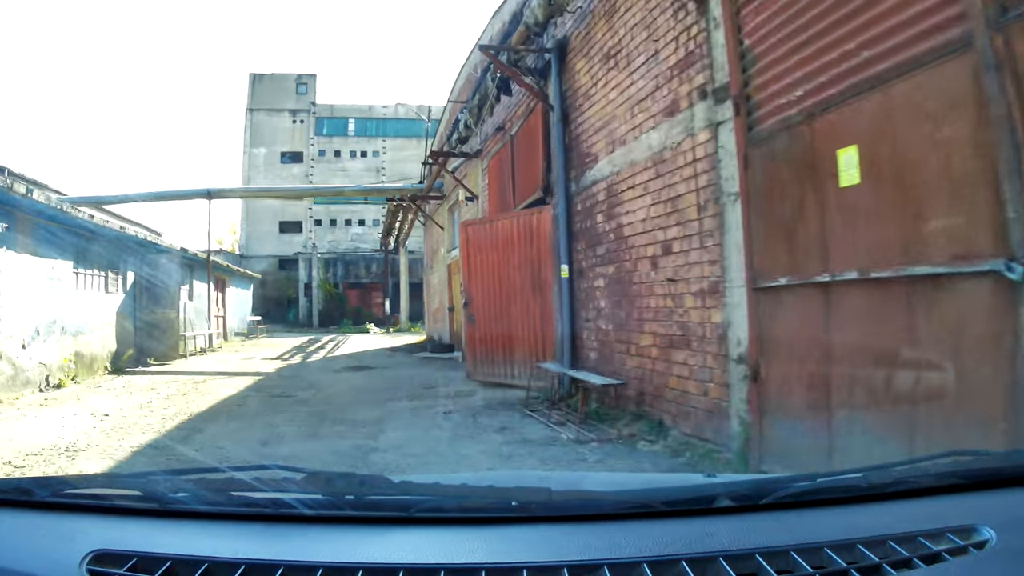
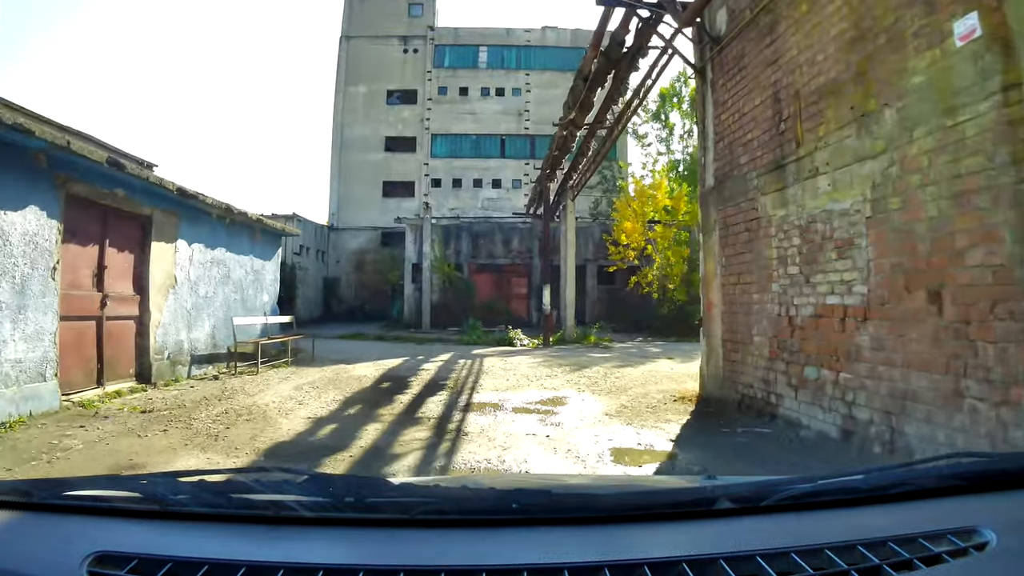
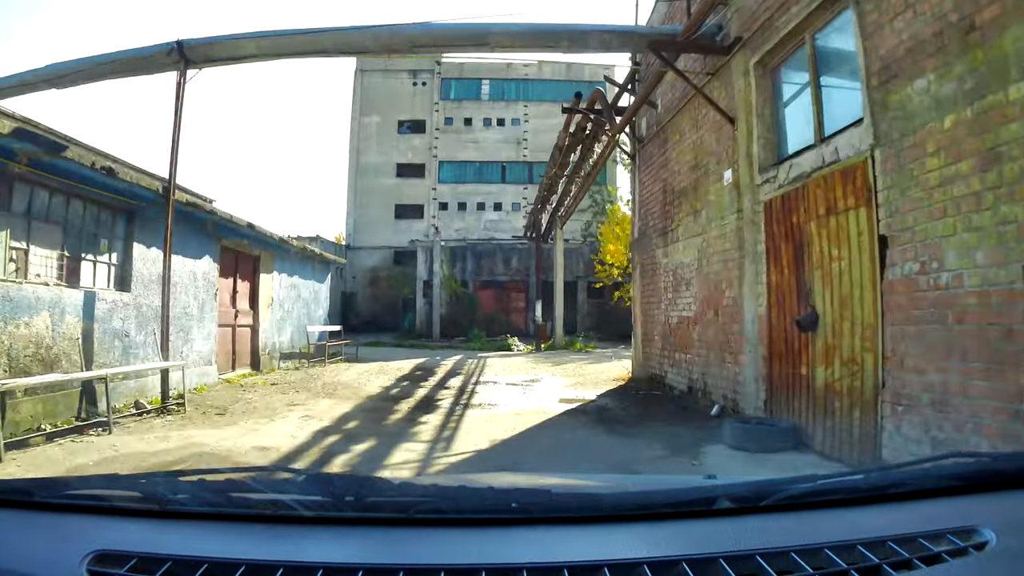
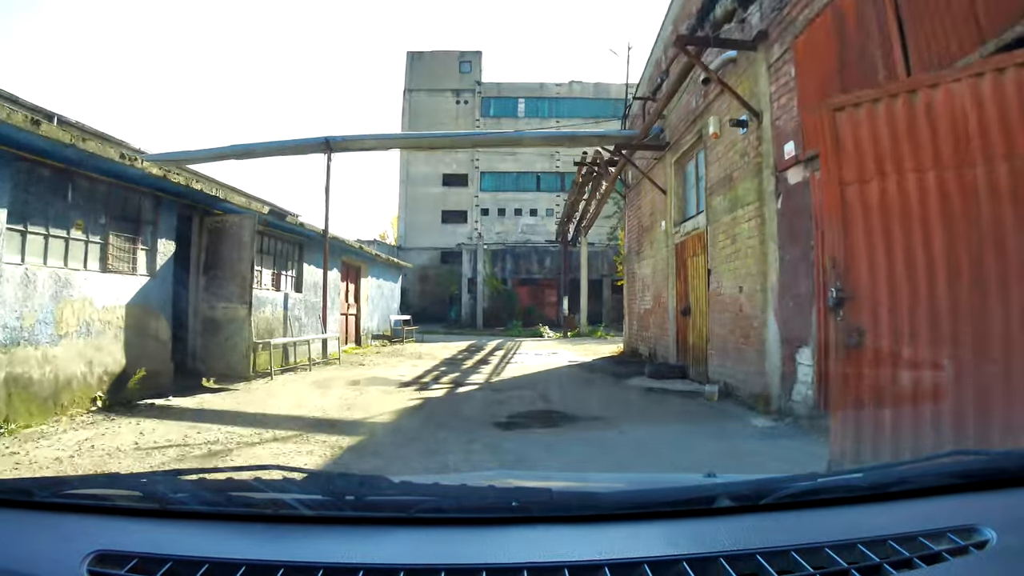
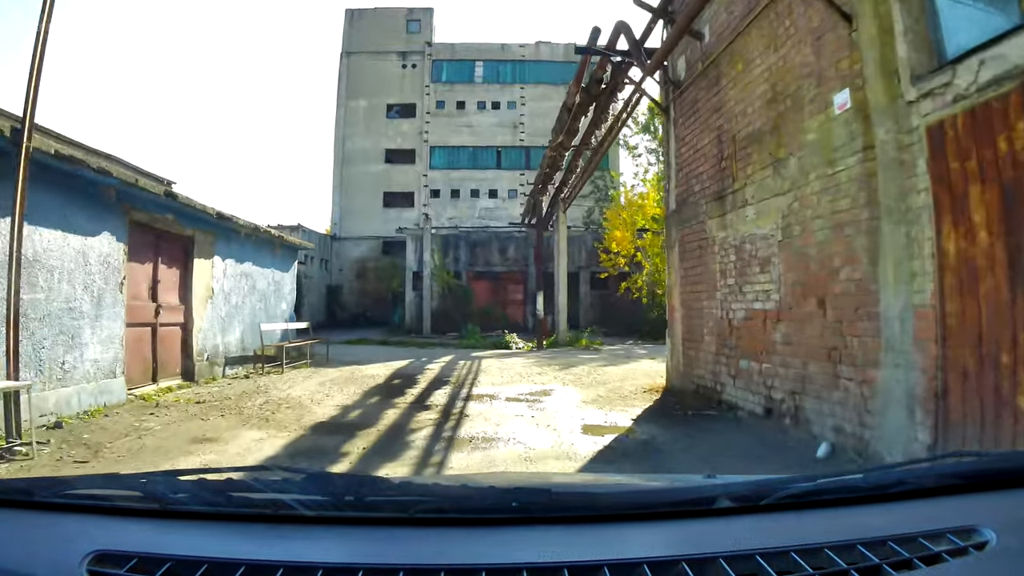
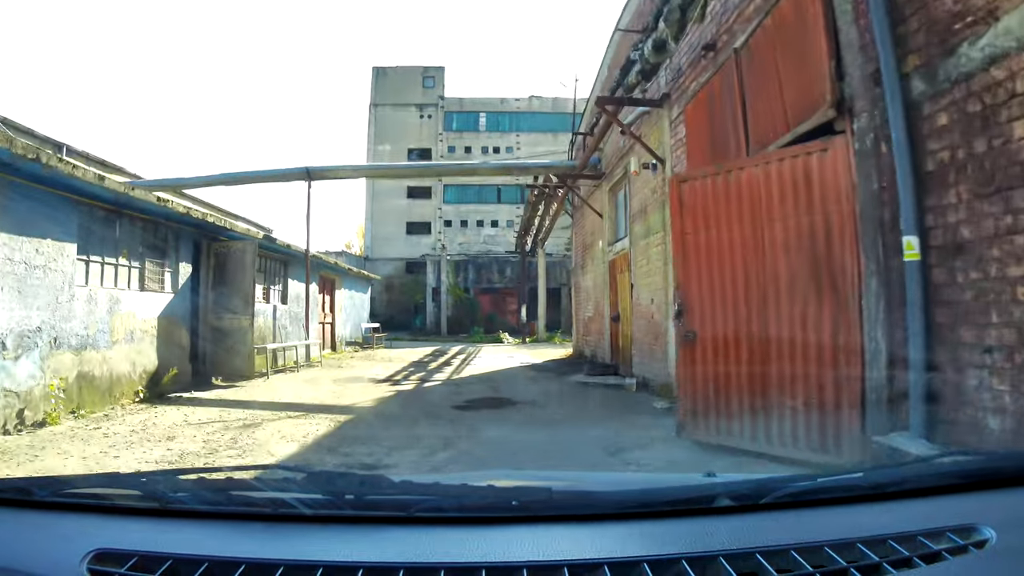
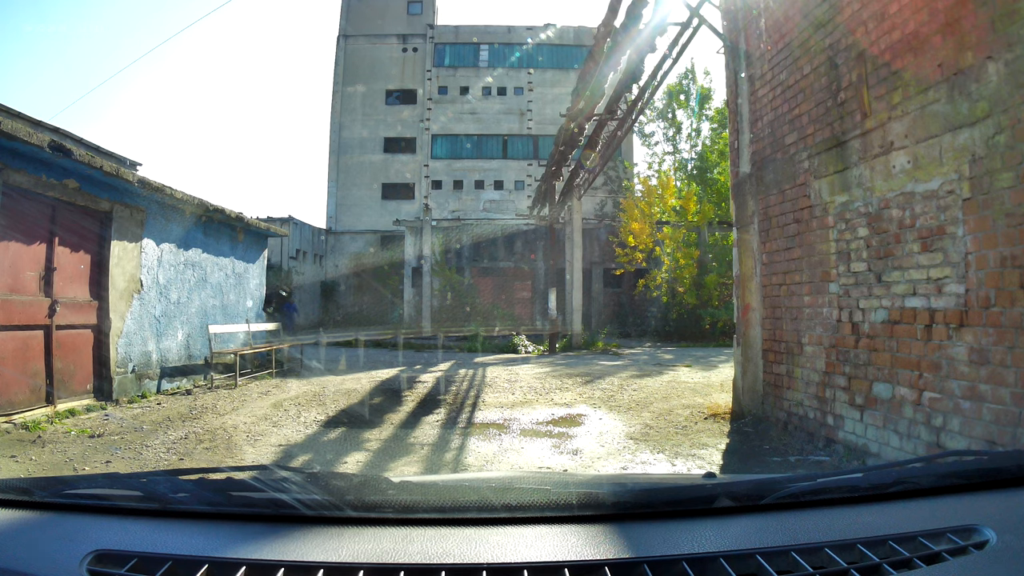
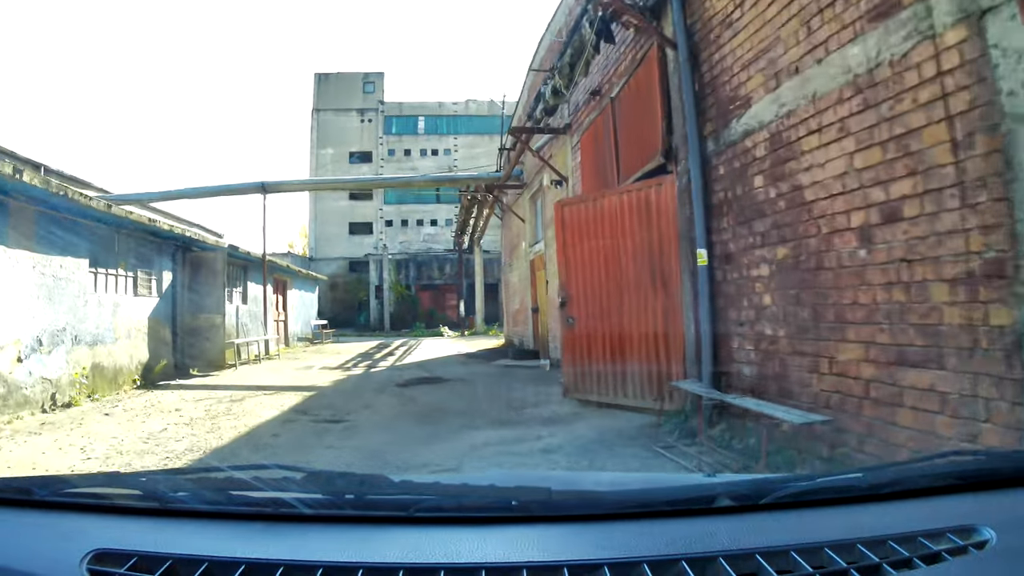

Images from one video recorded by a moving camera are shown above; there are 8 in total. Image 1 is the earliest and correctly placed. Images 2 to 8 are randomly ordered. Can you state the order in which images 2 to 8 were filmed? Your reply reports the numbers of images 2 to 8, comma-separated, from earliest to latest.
8, 6, 4, 3, 5, 2, 7
